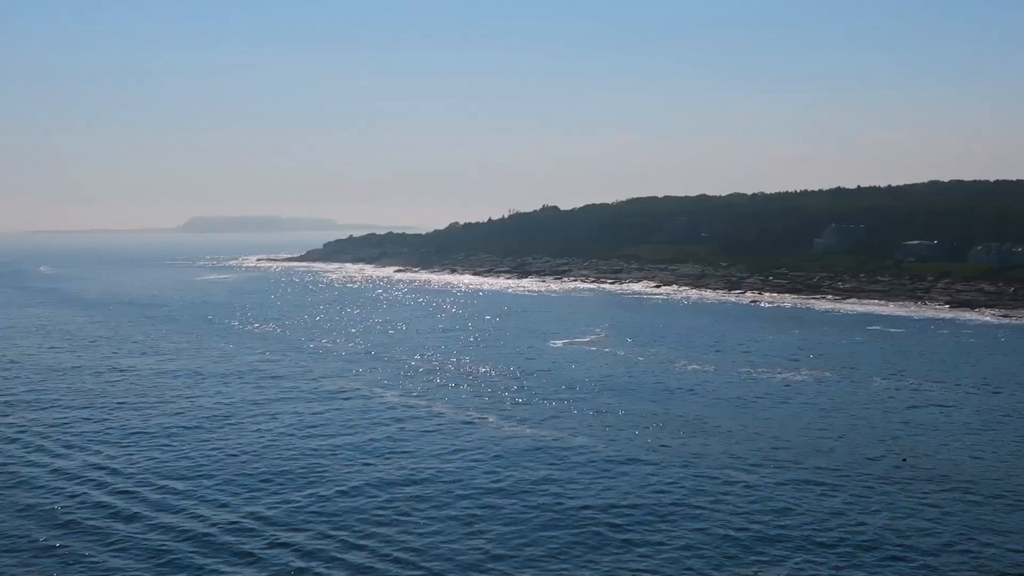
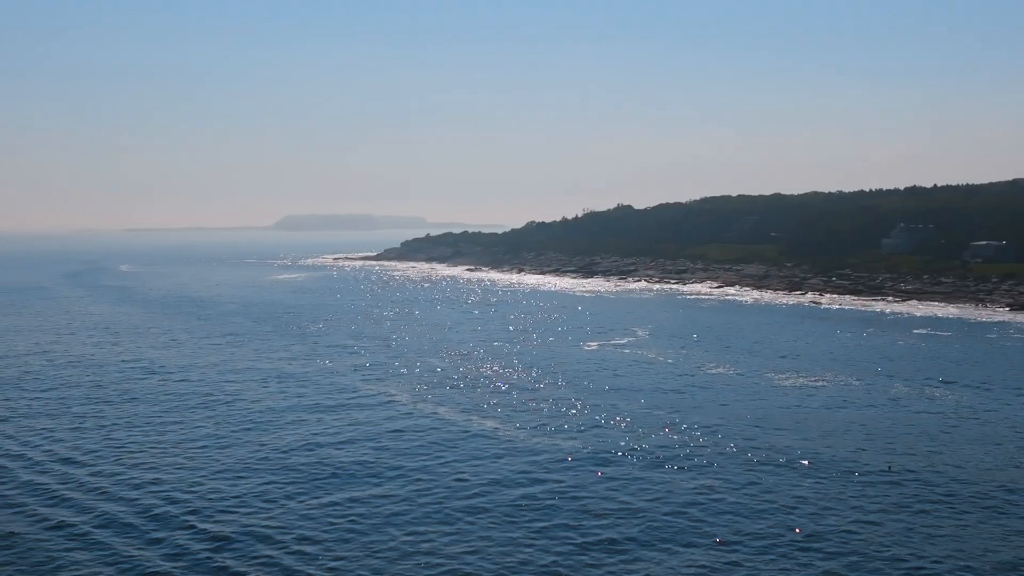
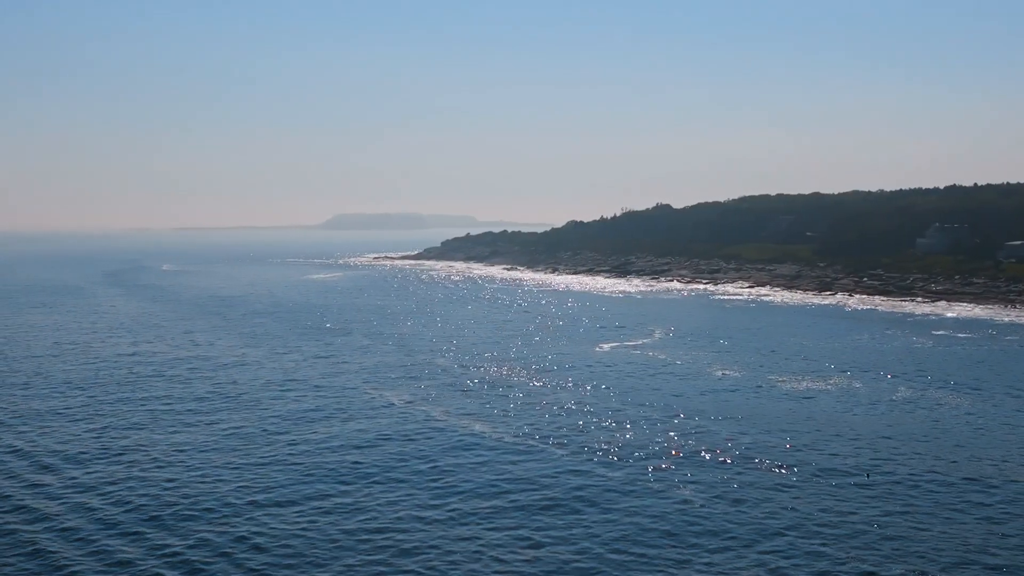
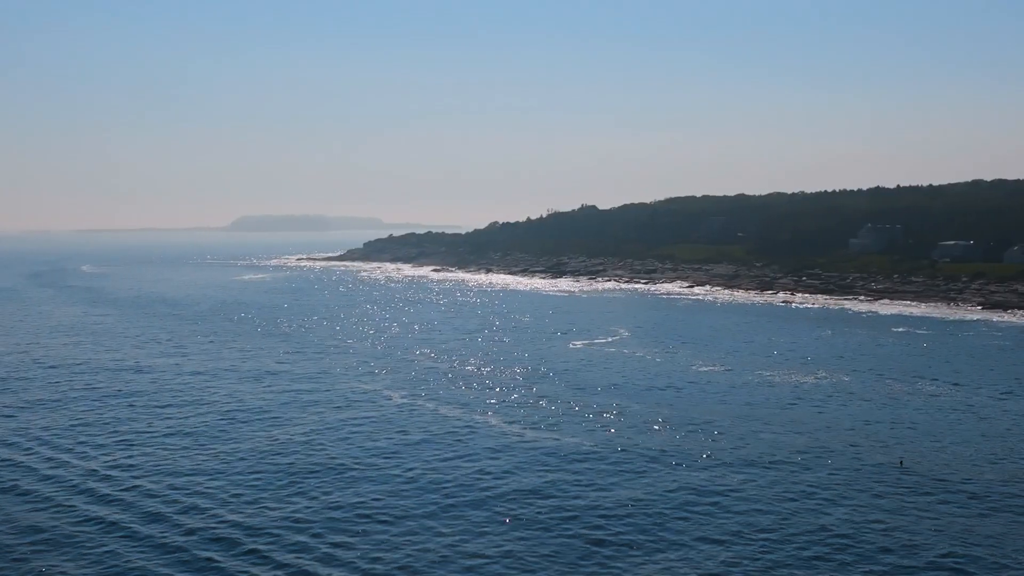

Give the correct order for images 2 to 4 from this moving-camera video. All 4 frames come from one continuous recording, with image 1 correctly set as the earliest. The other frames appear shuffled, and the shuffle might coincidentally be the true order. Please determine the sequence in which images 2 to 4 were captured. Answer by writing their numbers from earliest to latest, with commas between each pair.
4, 2, 3
